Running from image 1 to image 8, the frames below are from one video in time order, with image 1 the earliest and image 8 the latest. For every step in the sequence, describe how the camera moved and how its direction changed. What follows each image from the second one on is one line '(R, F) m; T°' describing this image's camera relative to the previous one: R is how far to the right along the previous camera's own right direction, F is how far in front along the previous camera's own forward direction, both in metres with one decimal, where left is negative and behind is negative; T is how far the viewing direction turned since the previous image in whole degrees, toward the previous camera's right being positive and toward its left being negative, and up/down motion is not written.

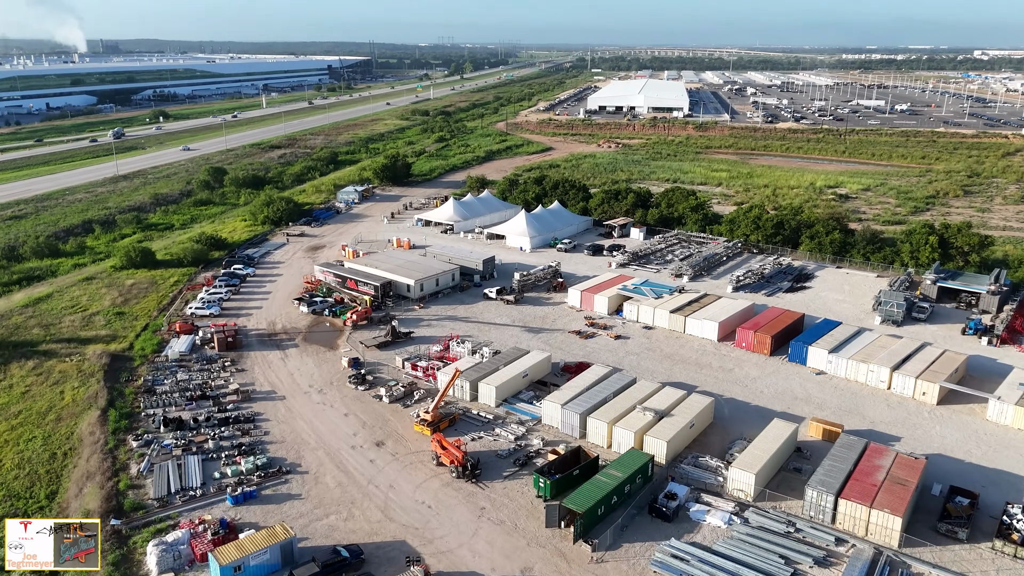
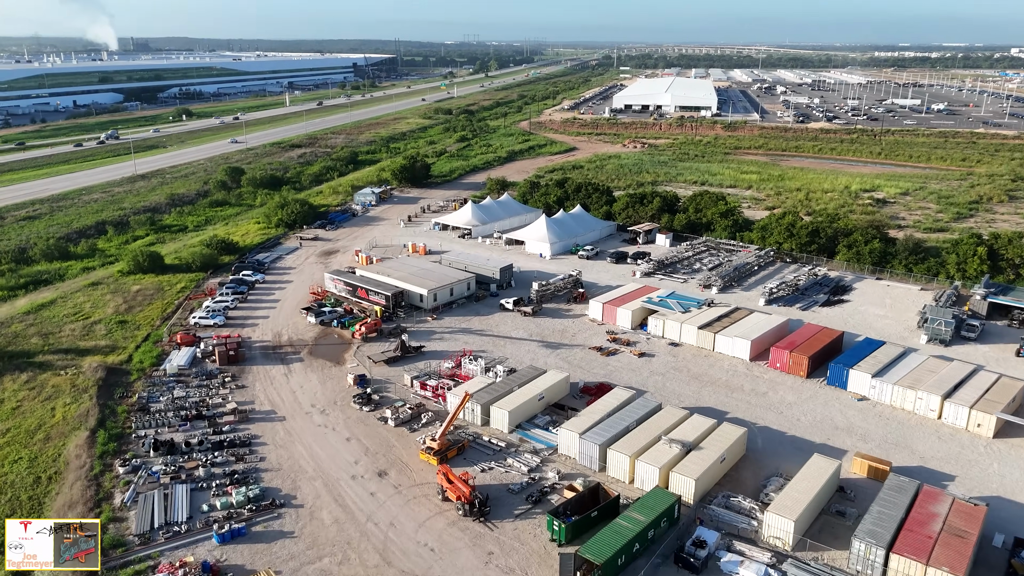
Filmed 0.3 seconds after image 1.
(+0.2, +1.8) m; -2°
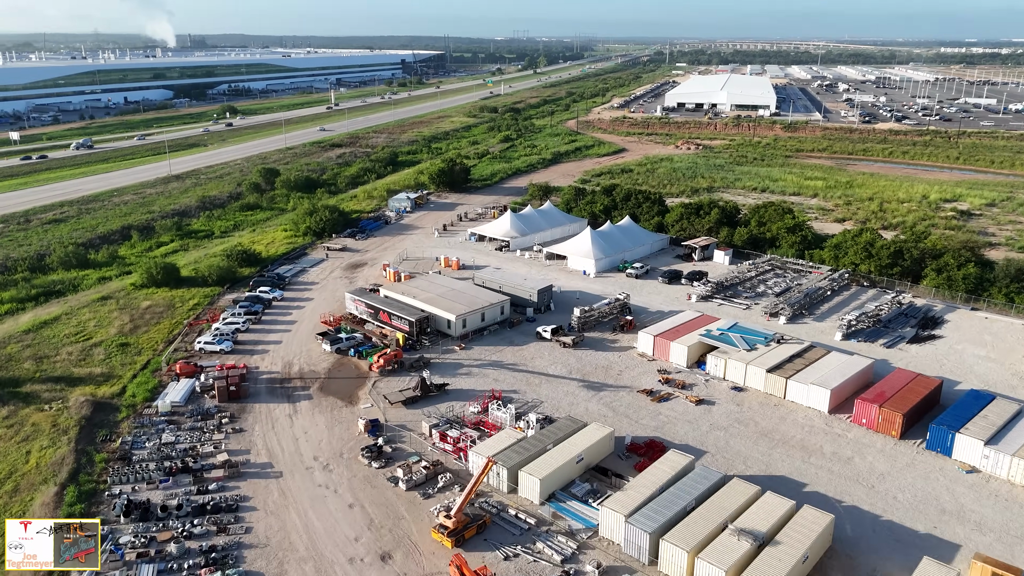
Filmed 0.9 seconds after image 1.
(+0.2, +3.6) m; -4°
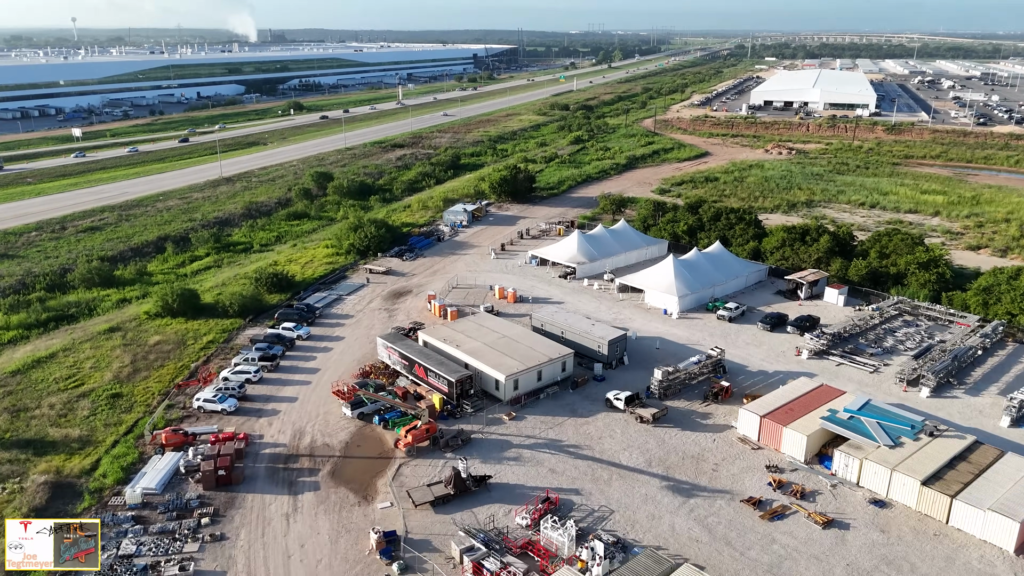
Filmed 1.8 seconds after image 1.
(0.0, +5.7) m; -5°
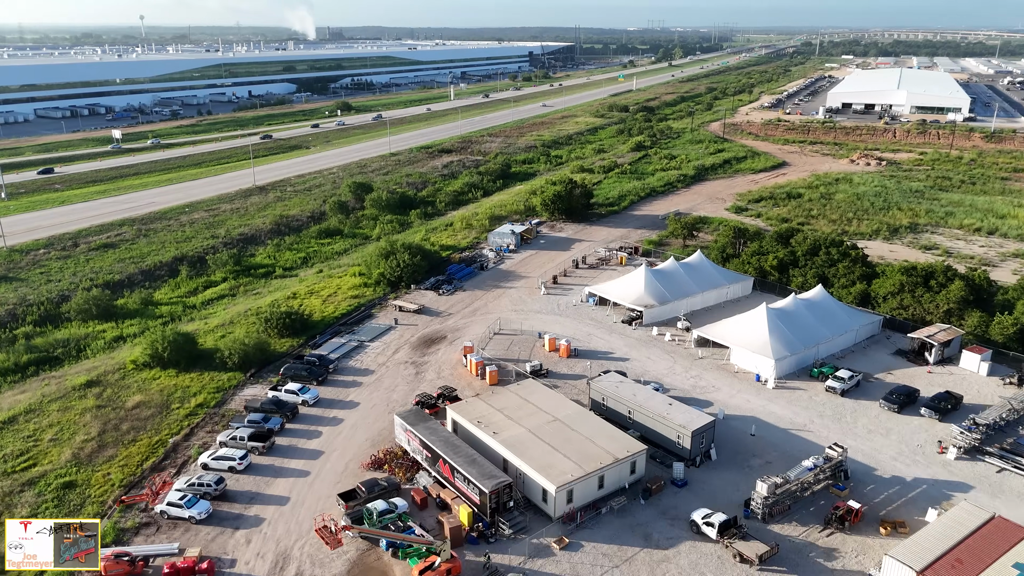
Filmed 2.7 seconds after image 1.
(-0.2, +5.7) m; -4°
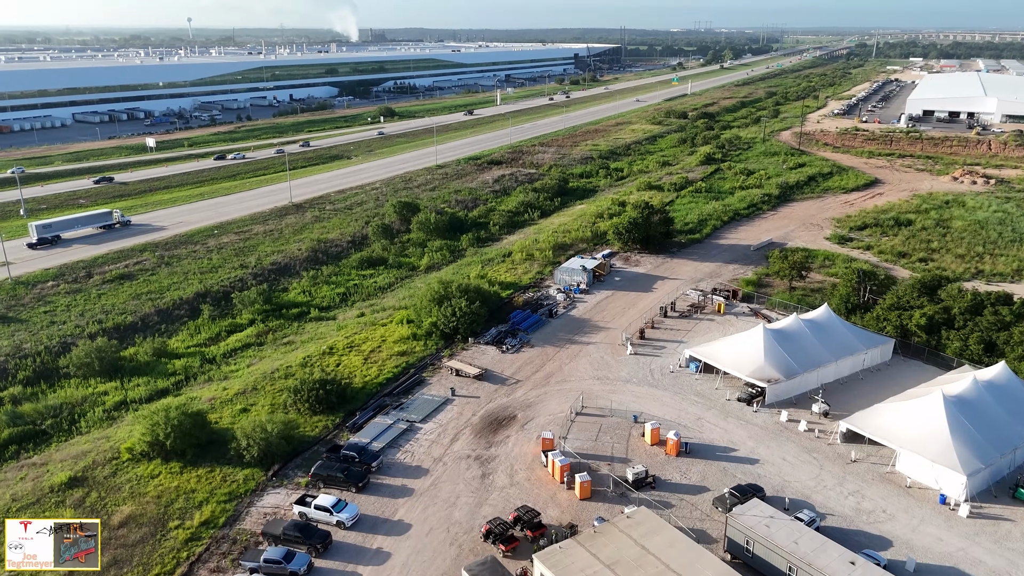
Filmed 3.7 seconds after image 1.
(-1.7, +5.9) m; -3°
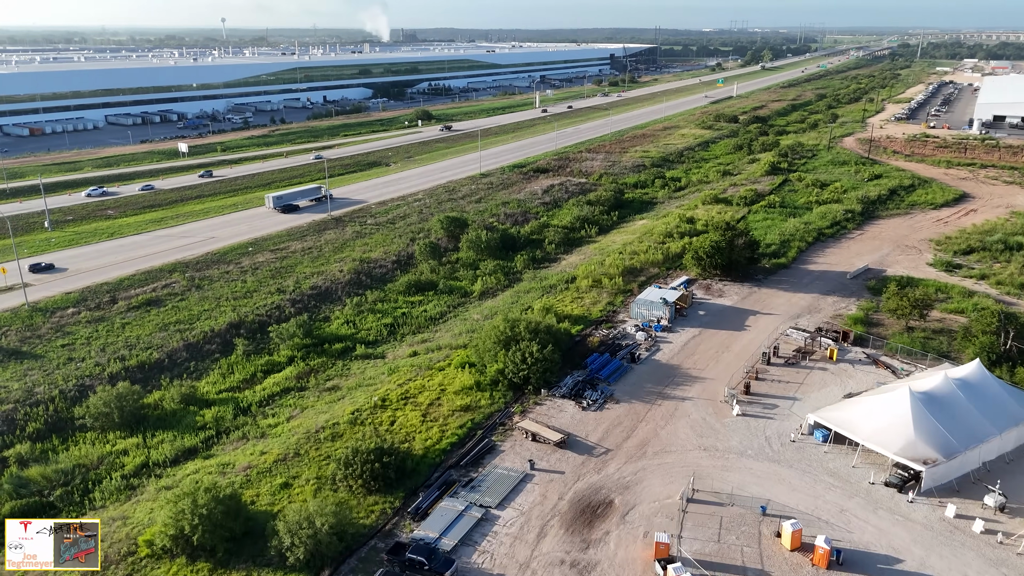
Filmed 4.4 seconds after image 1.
(-1.9, +4.1) m; -2°
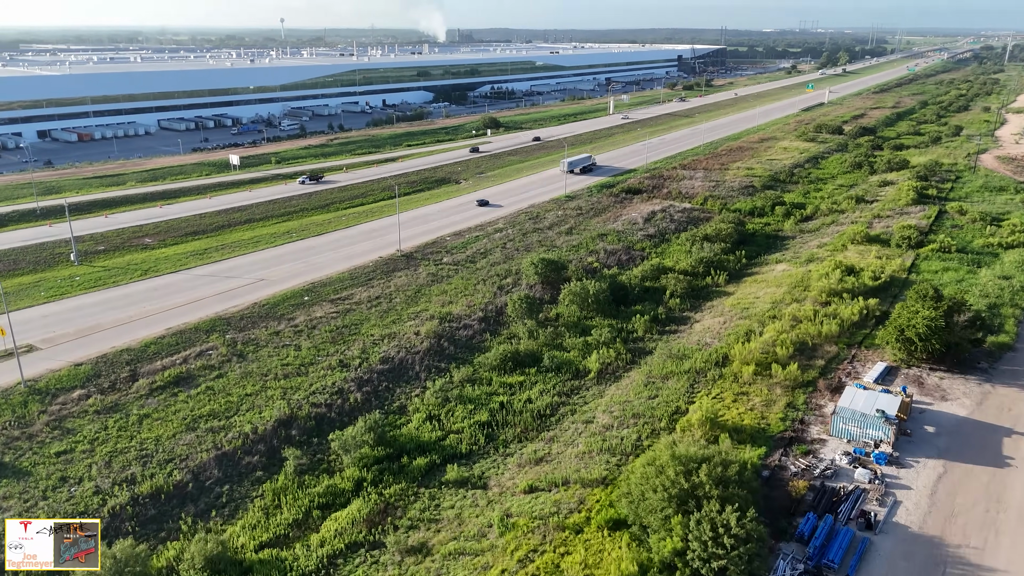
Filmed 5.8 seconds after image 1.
(-3.2, +8.4) m; -4°
